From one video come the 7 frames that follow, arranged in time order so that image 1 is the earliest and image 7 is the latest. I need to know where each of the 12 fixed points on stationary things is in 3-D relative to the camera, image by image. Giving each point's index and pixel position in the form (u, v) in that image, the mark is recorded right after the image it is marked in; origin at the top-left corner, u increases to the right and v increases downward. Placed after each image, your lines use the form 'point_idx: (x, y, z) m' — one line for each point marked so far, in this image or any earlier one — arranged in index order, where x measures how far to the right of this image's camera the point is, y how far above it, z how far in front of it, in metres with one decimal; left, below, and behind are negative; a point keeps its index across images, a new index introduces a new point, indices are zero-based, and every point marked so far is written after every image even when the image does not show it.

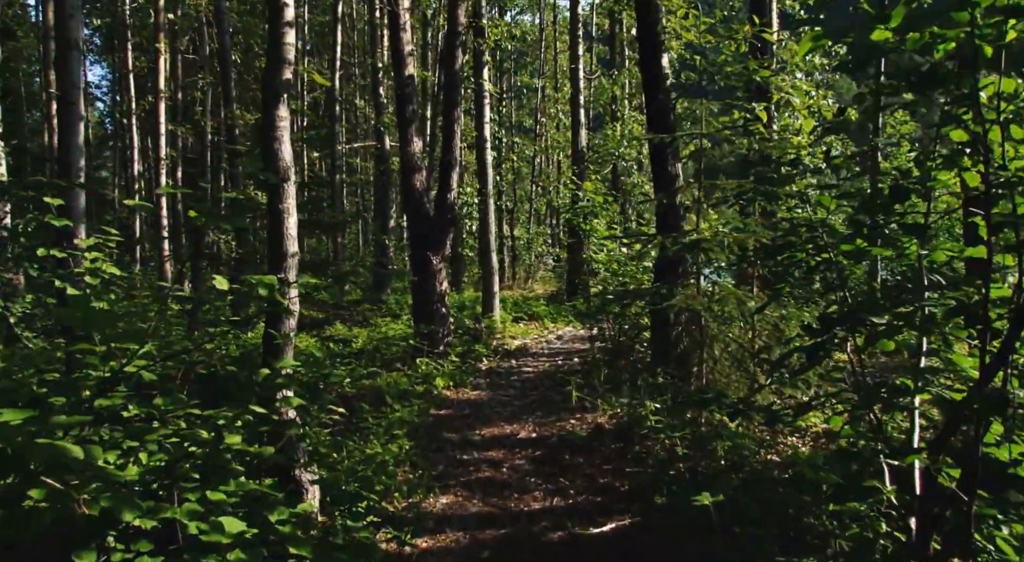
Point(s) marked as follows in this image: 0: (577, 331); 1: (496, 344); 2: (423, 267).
0: (+1.3, -1.0, +19.8) m
1: (-0.3, -1.0, +16.9) m
2: (-1.3, +0.2, +14.3) m
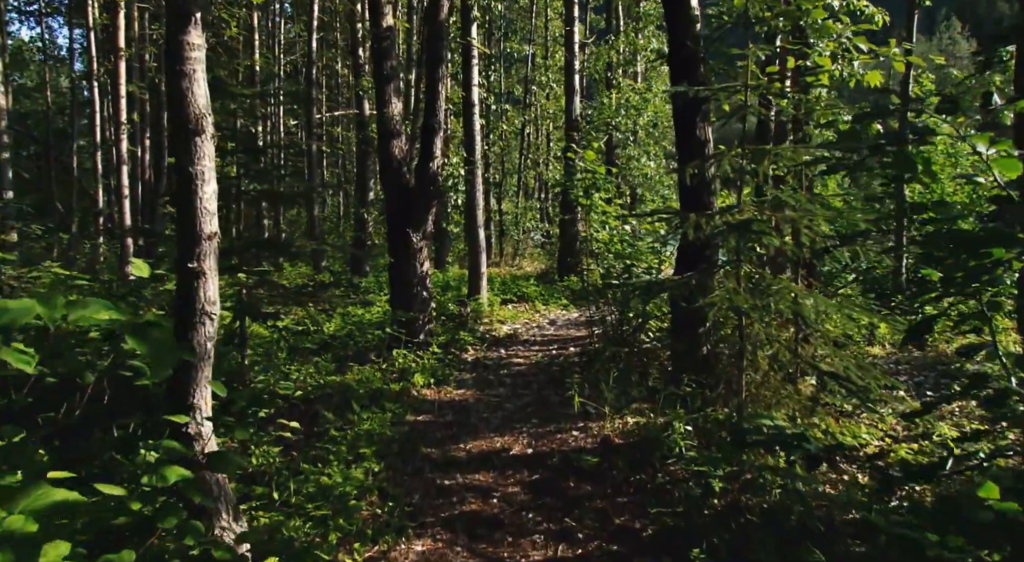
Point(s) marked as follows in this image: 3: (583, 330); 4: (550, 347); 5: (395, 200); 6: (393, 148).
0: (+1.1, -0.6, +18.2) m
1: (-0.4, -0.7, +15.3) m
2: (-1.4, +0.4, +12.6) m
3: (+1.1, -0.8, +16.0) m
4: (+0.6, -1.0, +14.5) m
5: (-1.5, +1.0, +12.7) m
6: (-1.5, +1.7, +12.8) m
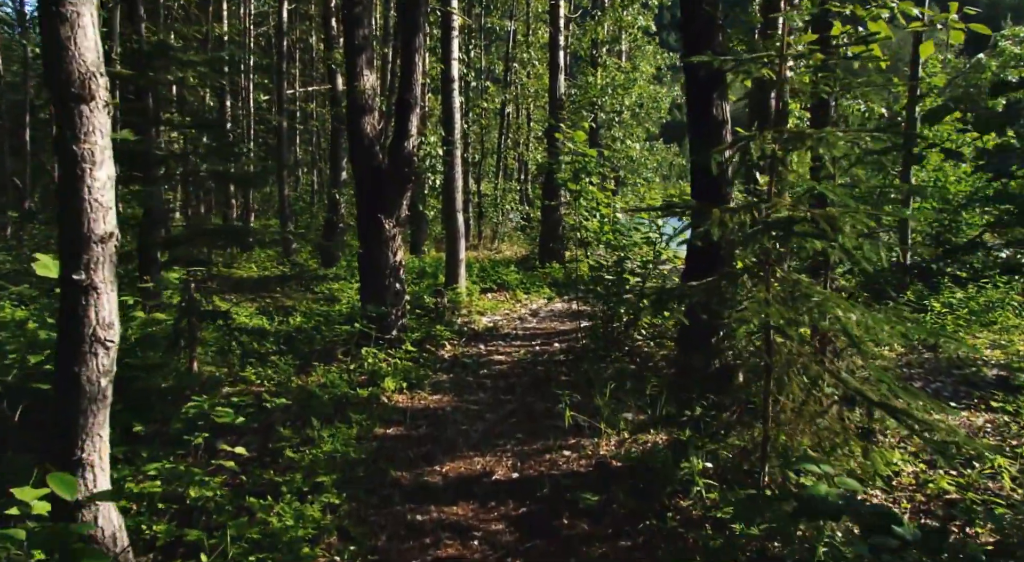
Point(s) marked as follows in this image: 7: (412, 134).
0: (+0.7, -0.4, +17.2) m
1: (-0.7, -0.6, +14.2) m
2: (-1.6, +0.6, +11.5) m
3: (+0.8, -0.6, +15.0) m
4: (+0.3, -0.8, +13.5) m
5: (-1.7, +1.1, +11.6) m
6: (-1.7, +1.8, +11.7) m
7: (-1.2, +1.7, +11.6) m
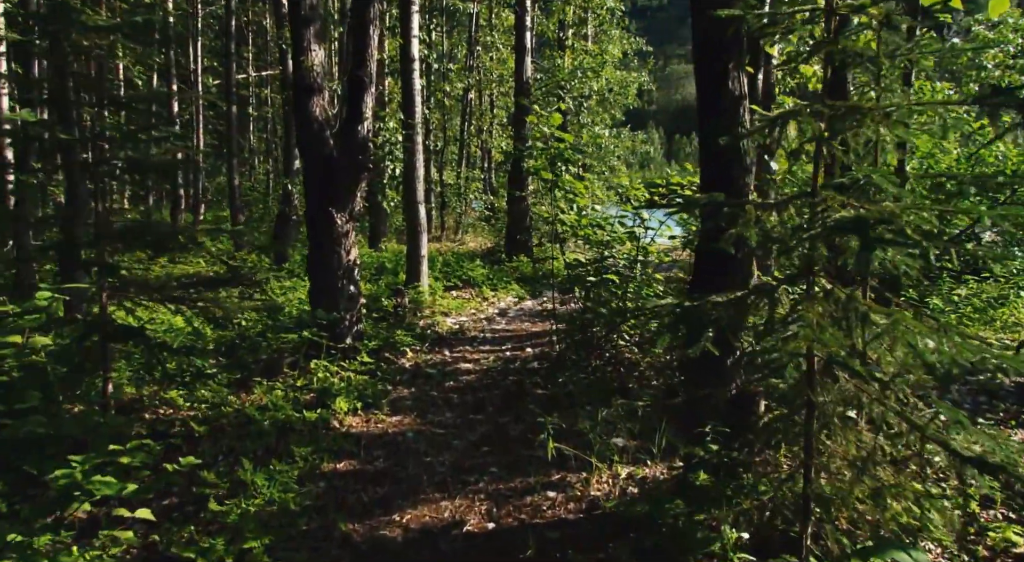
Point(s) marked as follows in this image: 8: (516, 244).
0: (+0.2, -0.3, +16.0) m
1: (-1.1, -0.6, +13.0) m
2: (-1.9, +0.5, +10.3) m
3: (+0.4, -0.6, +13.8) m
4: (-0.1, -0.8, +12.3) m
5: (-2.0, +1.1, +10.3) m
6: (-2.1, +1.8, +10.4) m
7: (-1.5, +1.7, +10.3) m
8: (+0.1, +0.7, +19.6) m
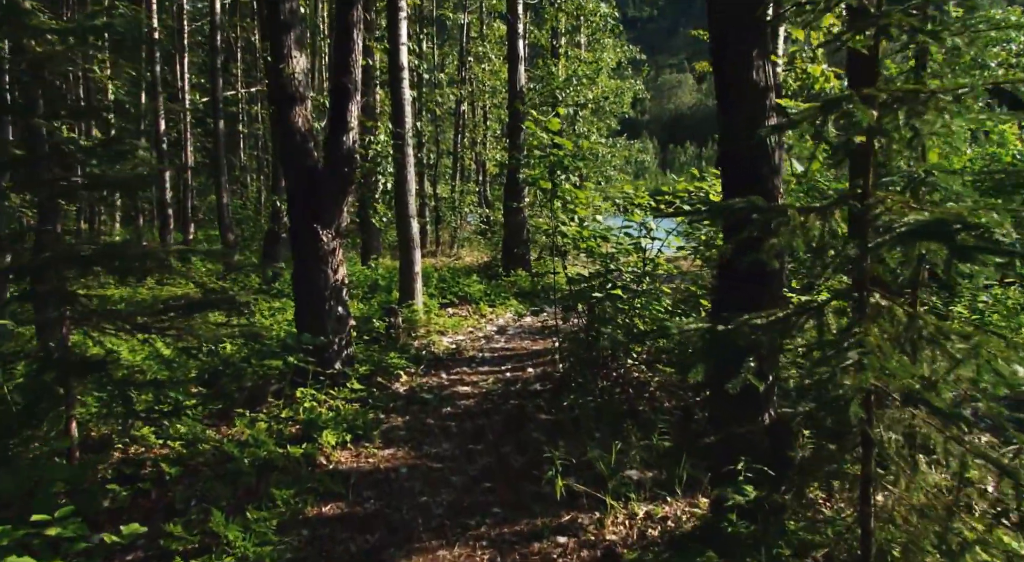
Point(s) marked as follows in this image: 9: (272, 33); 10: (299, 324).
0: (+0.2, -0.6, +15.3) m
1: (-1.1, -0.8, +12.3) m
2: (-2.0, +0.3, +9.6) m
3: (+0.4, -0.8, +13.2) m
4: (-0.1, -1.0, +11.6) m
5: (-2.0, +0.9, +9.6) m
6: (-2.1, +1.6, +9.7) m
7: (-1.5, +1.5, +9.6) m
8: (0.0, +0.4, +19.0) m
9: (-2.3, +2.4, +9.7) m
10: (-2.1, -0.4, +9.7) m
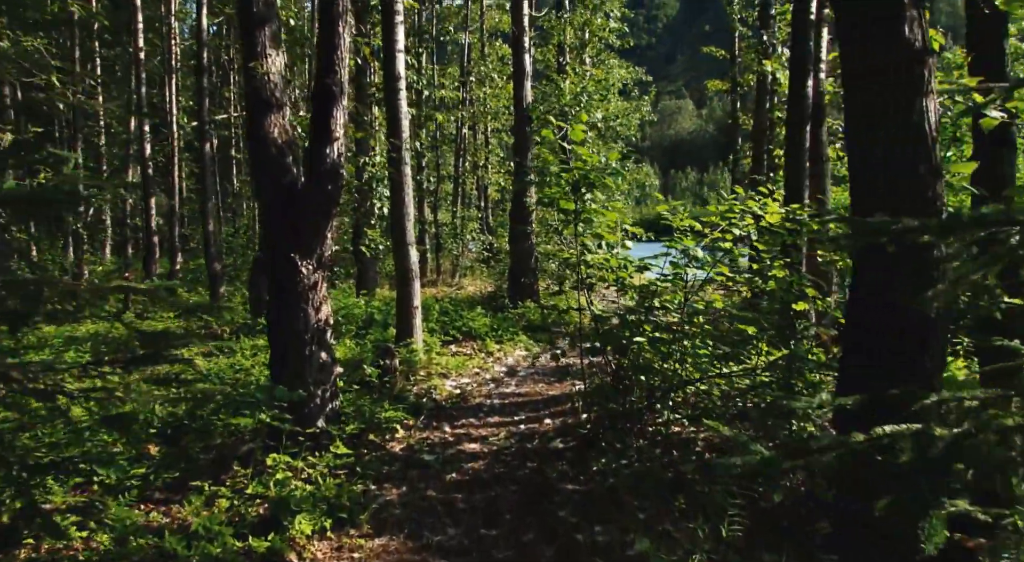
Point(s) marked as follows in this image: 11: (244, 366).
0: (+0.3, -1.0, +13.7) m
1: (-1.0, -1.2, +10.7) m
2: (-1.8, 0.0, +8.0) m
3: (+0.5, -1.2, +11.6) m
4: (+0.1, -1.4, +10.0) m
5: (-1.9, +0.6, +8.0) m
6: (-2.0, +1.3, +8.2) m
7: (-1.4, +1.2, +8.1) m
8: (+0.2, -0.1, +17.4) m
9: (-2.2, +2.1, +8.2) m
10: (-1.9, -0.7, +8.1) m
11: (-3.3, -1.1, +12.3) m
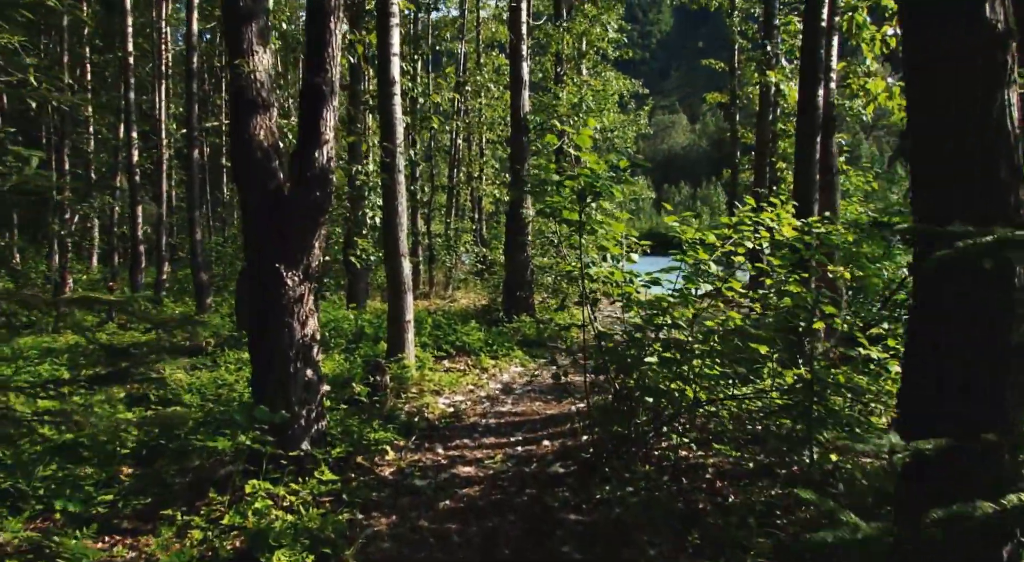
0: (+0.3, -1.2, +13.2) m
1: (-1.0, -1.3, +10.2) m
2: (-1.8, -0.1, +7.5) m
3: (+0.5, -1.4, +11.1) m
4: (0.0, -1.5, +9.5) m
5: (-1.9, +0.5, +7.5) m
6: (-2.0, +1.2, +7.7) m
7: (-1.4, +1.1, +7.6) m
8: (+0.1, -0.4, +16.9) m
9: (-2.2, +2.0, +7.7) m
10: (-1.9, -0.8, +7.6) m
11: (-3.3, -1.2, +11.8) m
